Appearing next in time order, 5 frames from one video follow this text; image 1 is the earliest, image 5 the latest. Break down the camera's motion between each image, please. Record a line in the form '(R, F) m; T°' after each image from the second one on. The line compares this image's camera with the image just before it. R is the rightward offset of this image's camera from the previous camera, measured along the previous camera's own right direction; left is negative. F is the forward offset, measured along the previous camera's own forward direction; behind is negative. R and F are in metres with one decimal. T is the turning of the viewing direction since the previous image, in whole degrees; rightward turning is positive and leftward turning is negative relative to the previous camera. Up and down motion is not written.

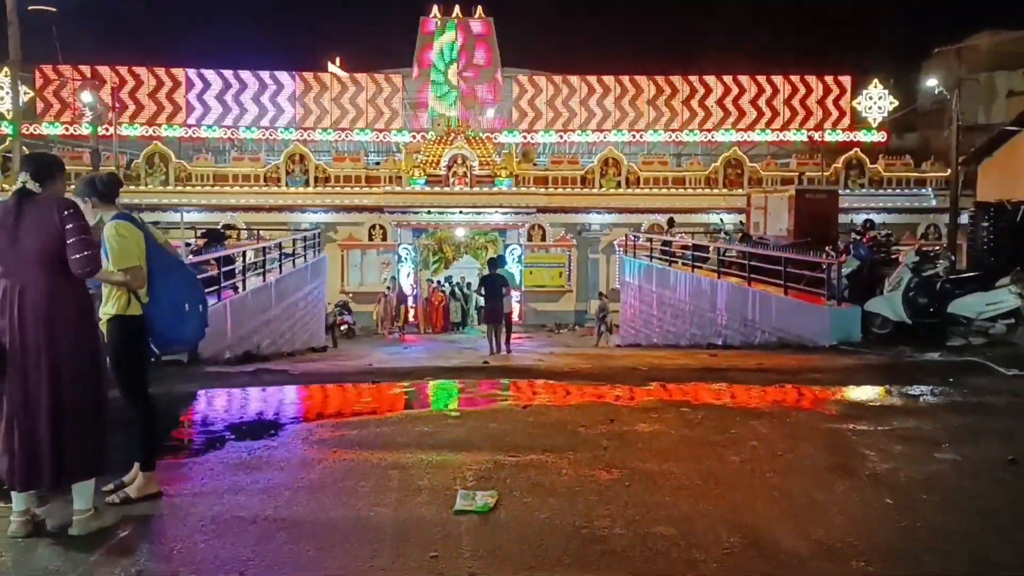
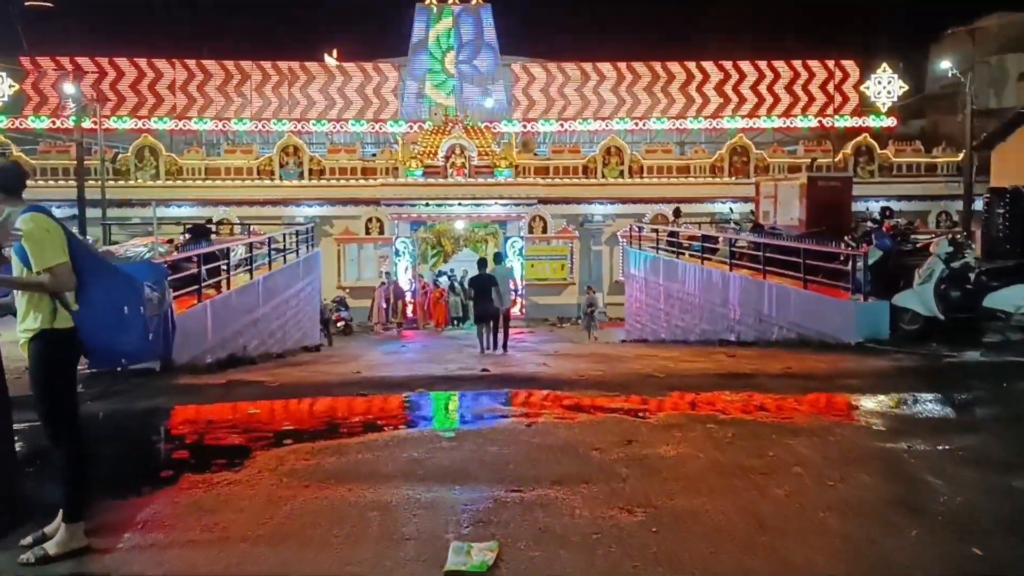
(0.0, +0.7) m; 0°
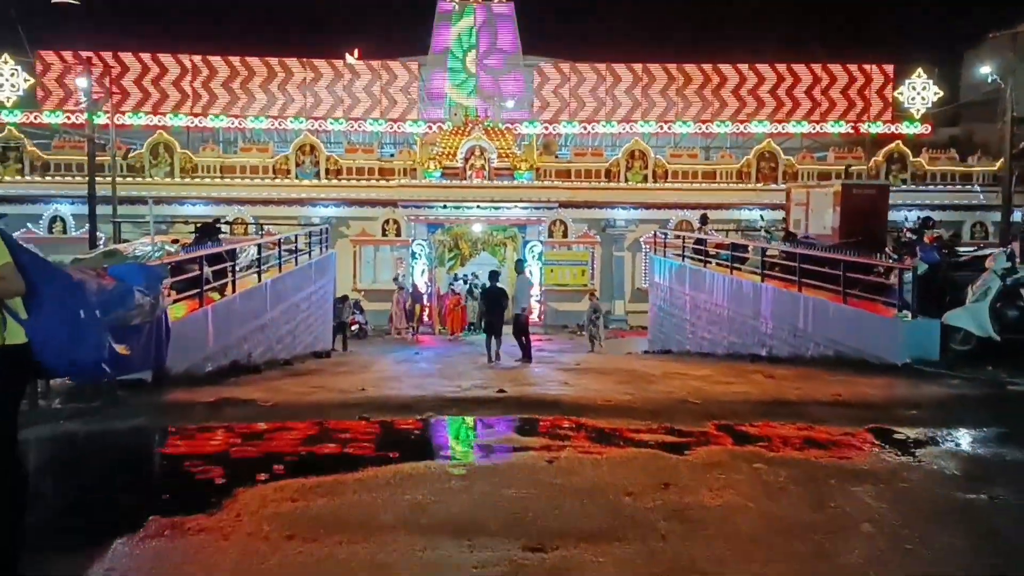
(0.0, +0.6) m; -1°
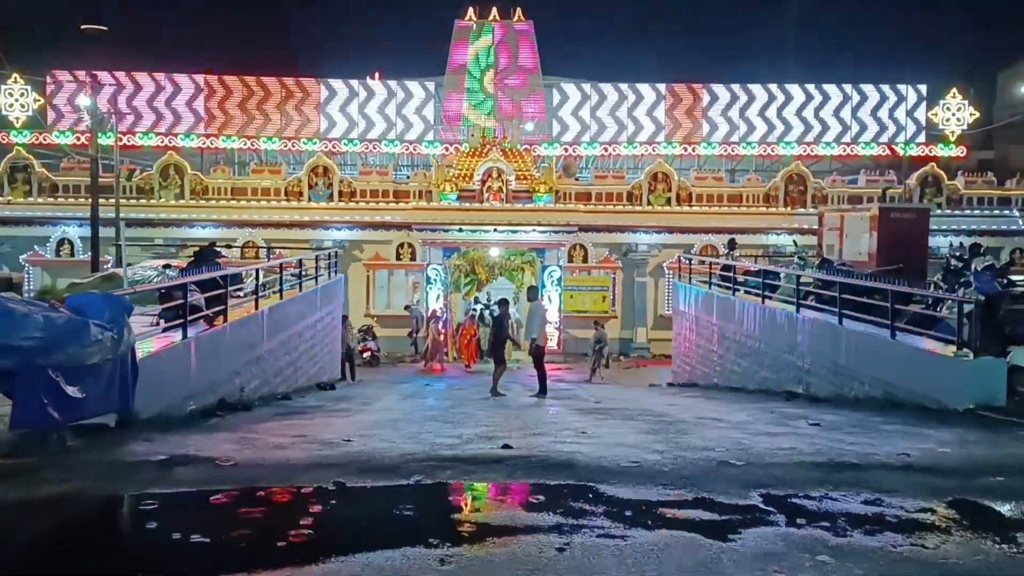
(+0.1, +0.9) m; -1°
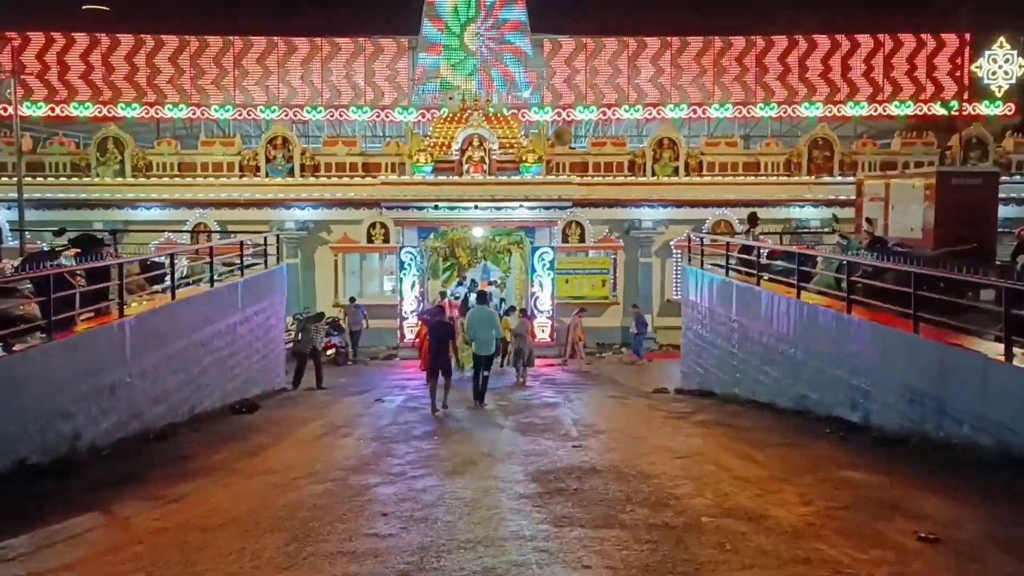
(+0.5, +3.0) m; -1°
